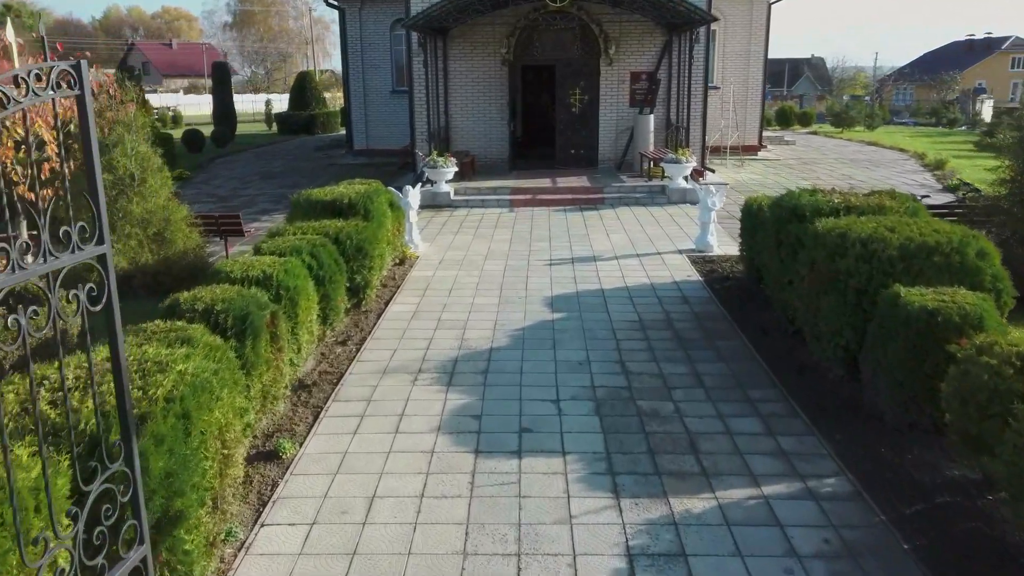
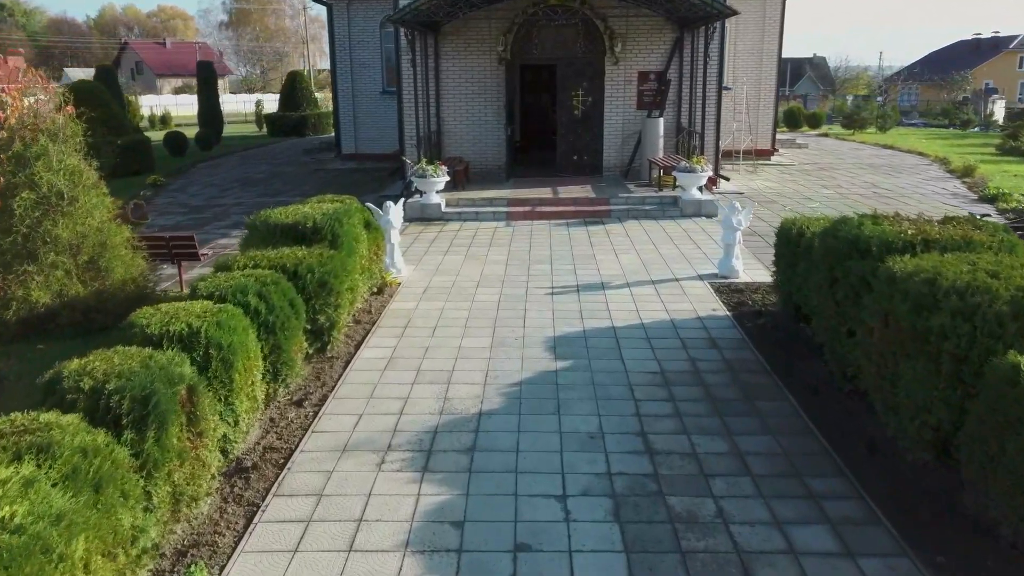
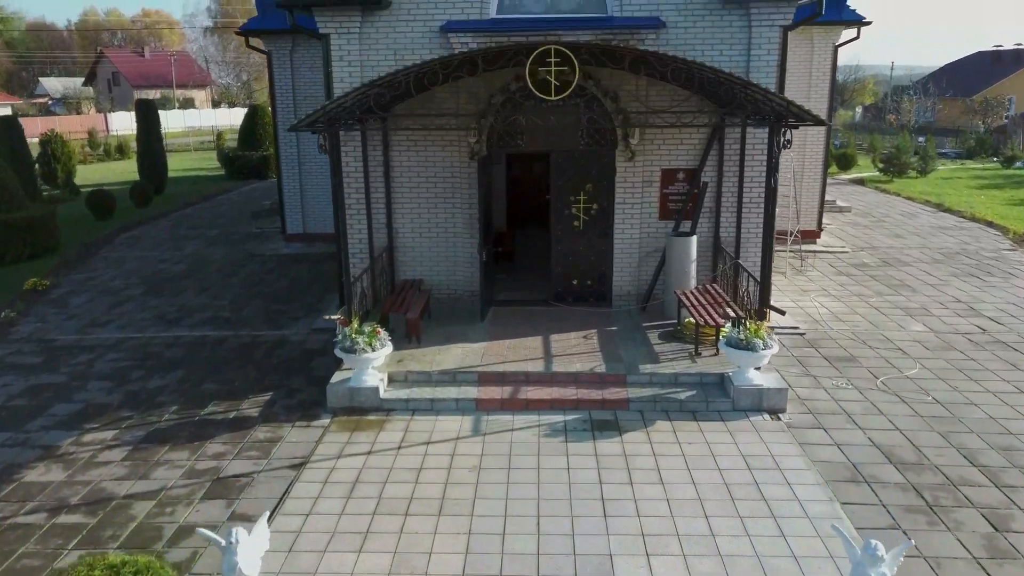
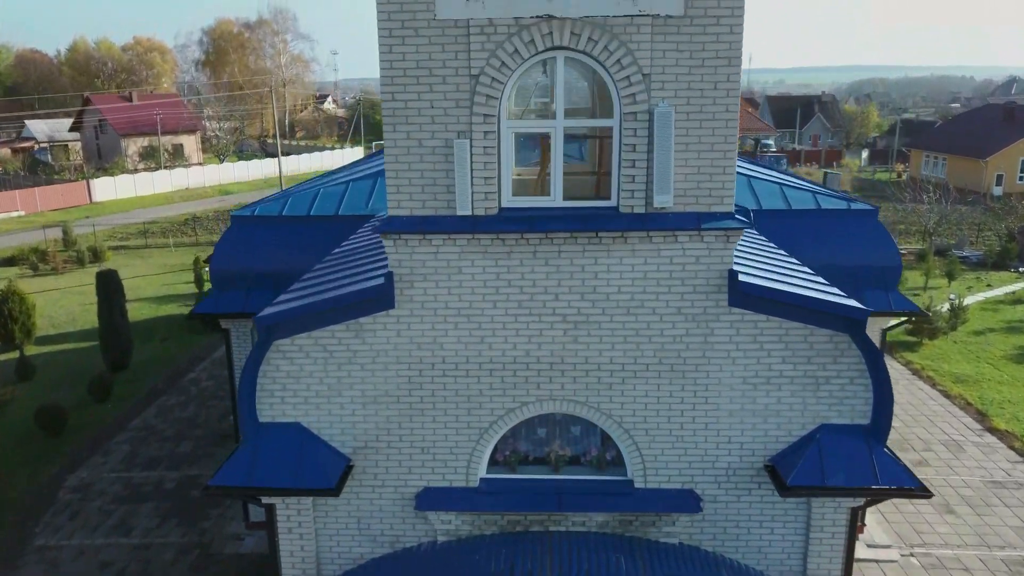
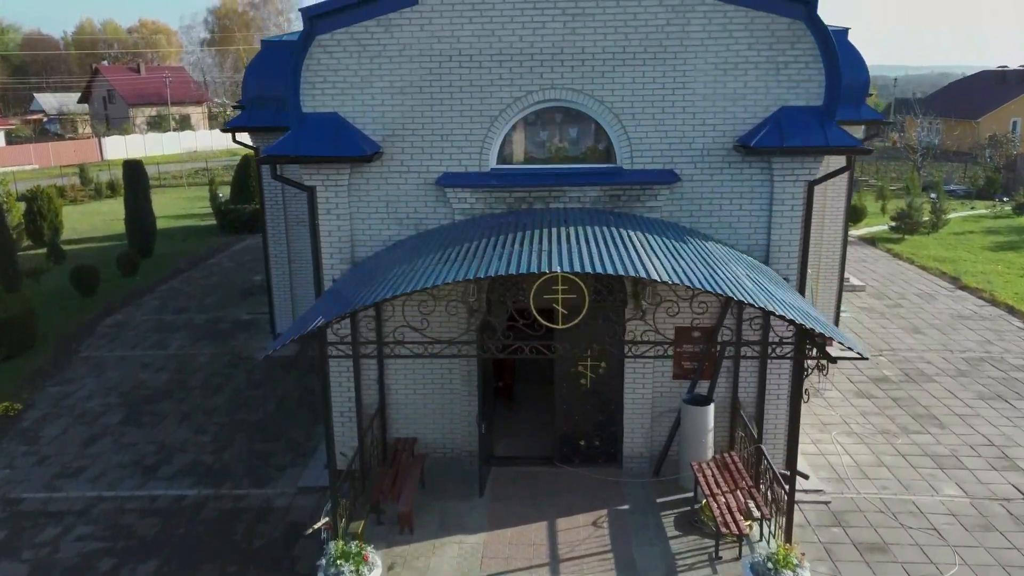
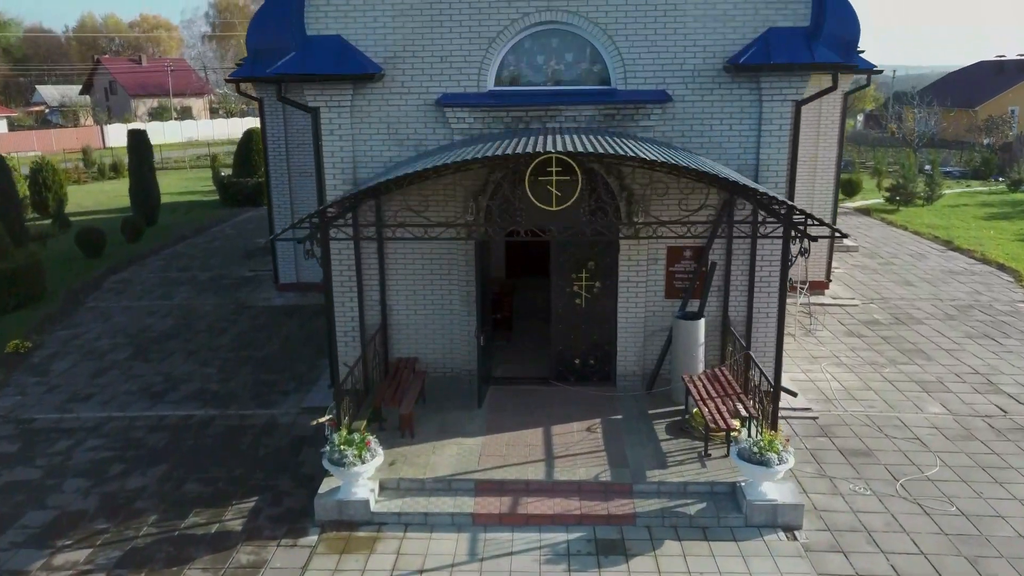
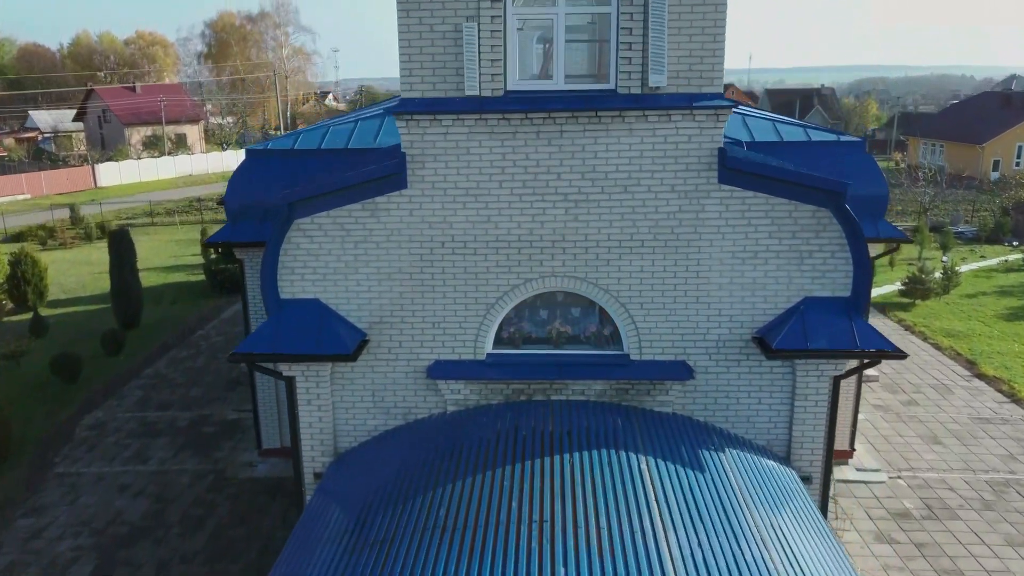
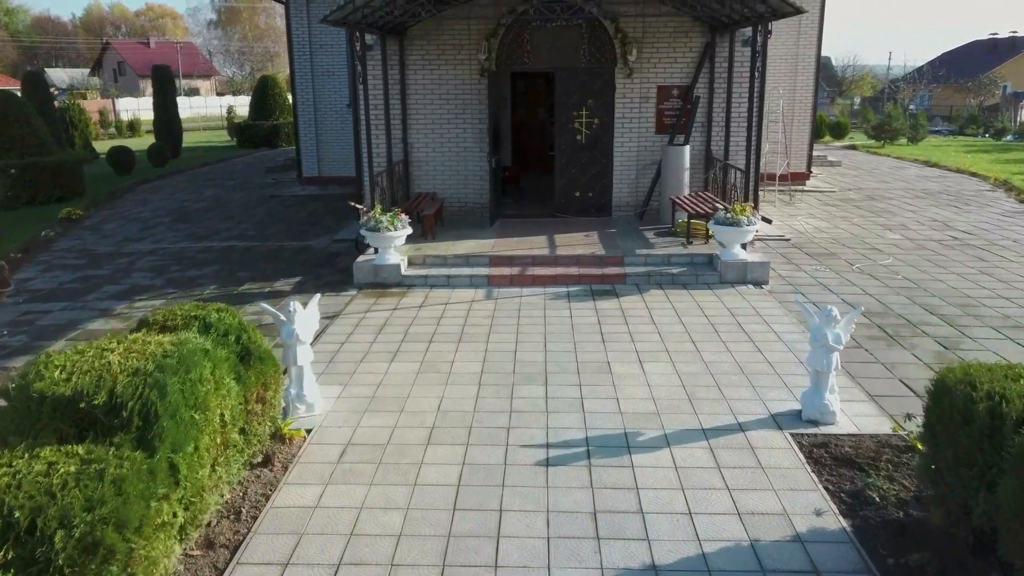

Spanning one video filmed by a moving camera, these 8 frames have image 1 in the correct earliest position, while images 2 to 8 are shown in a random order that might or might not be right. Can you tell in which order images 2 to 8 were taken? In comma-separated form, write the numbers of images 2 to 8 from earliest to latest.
2, 8, 3, 6, 5, 7, 4
